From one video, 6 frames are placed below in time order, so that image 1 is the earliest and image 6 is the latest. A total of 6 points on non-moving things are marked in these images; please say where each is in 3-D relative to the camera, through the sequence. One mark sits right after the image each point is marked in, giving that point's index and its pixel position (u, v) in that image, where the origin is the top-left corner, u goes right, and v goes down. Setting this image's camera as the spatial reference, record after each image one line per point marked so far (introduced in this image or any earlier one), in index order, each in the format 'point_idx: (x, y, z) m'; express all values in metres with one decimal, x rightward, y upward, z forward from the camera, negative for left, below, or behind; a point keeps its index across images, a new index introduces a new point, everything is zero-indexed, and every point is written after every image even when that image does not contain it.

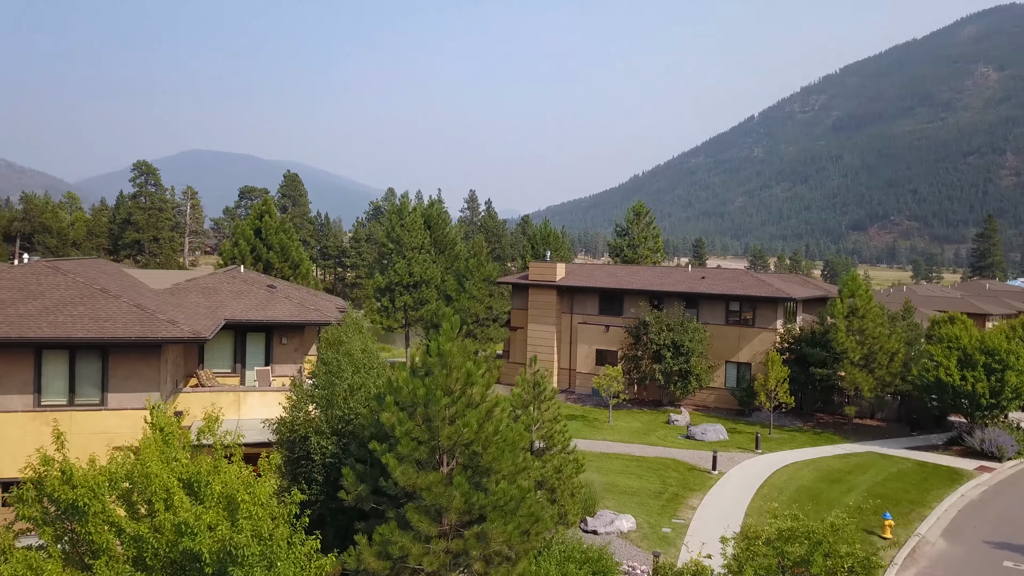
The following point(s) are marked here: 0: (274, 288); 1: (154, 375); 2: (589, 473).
0: (-4.6, 0.0, +15.8) m
1: (-5.0, -1.2, +11.5) m
2: (+1.6, -3.8, +16.8) m
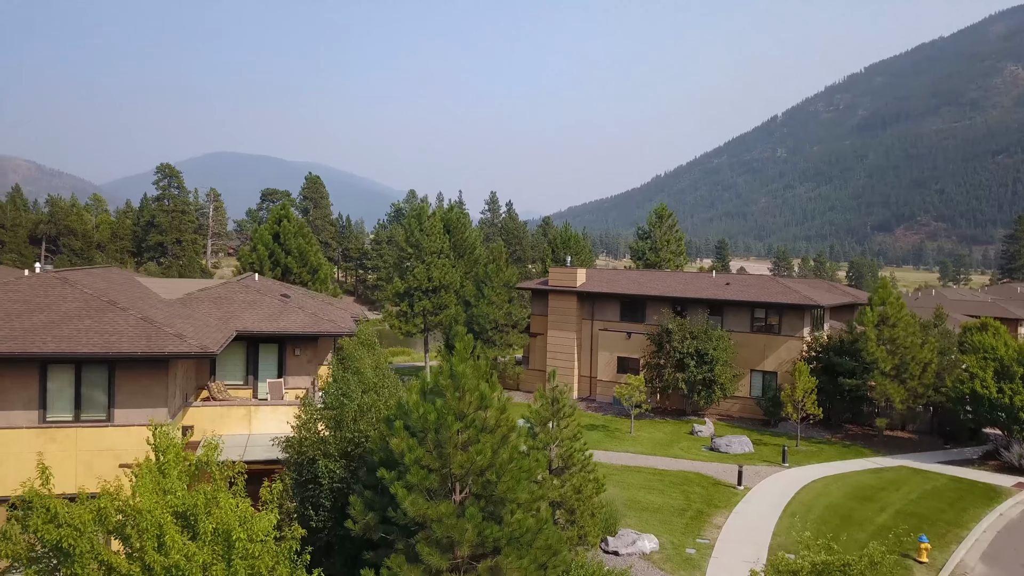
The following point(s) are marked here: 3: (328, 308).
0: (-4.2, -0.2, +15.5) m
1: (-4.8, -1.4, +11.2) m
2: (+1.9, -4.0, +16.3) m
3: (-3.6, -0.4, +16.2) m
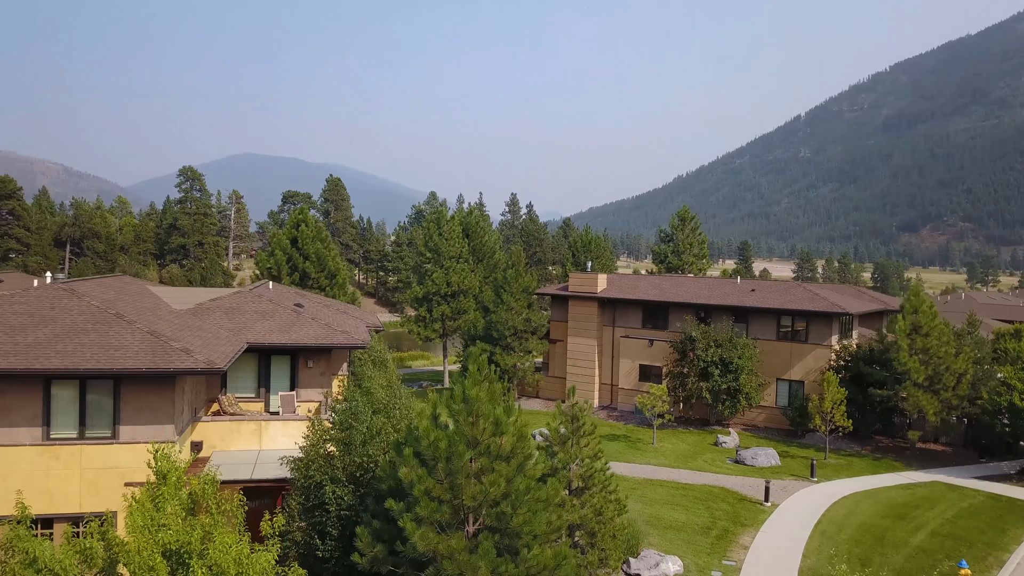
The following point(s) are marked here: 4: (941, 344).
0: (-3.9, -0.4, +15.2) m
1: (-4.5, -1.6, +10.8) m
2: (+2.3, -4.2, +15.8) m
3: (-3.2, -0.6, +15.9) m
4: (+10.3, -1.3, +19.7) m
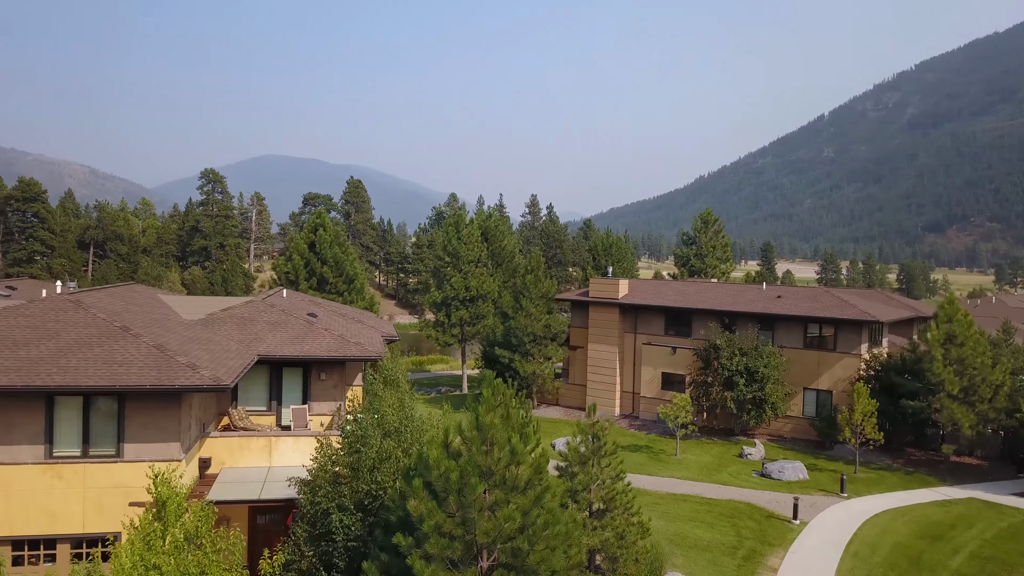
0: (-3.6, -0.6, +14.8) m
1: (-4.3, -1.7, +10.5) m
2: (+2.6, -4.3, +15.3) m
3: (-2.9, -0.8, +15.5) m
4: (+10.7, -1.5, +19.0) m
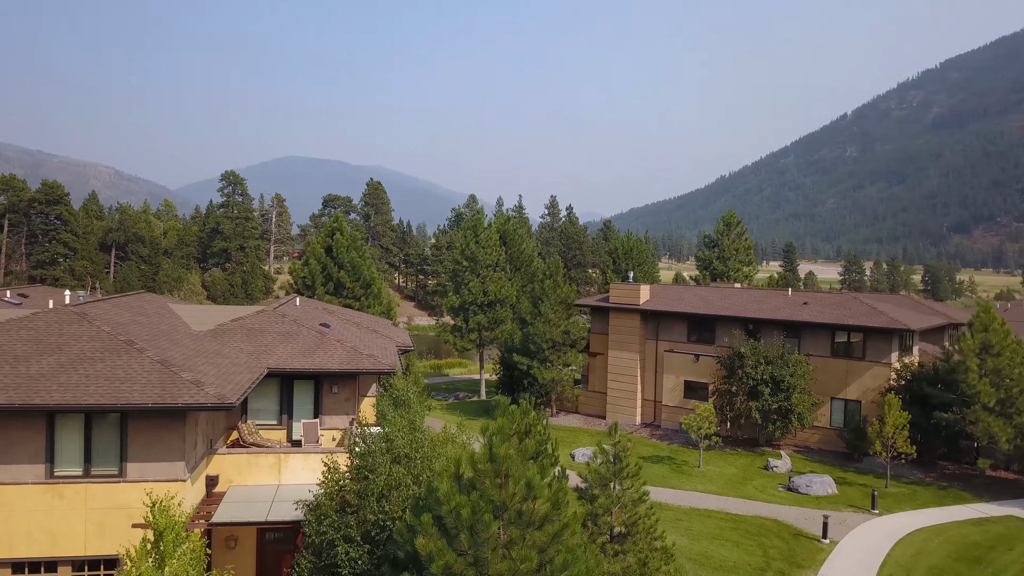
0: (-3.2, -0.7, +14.4) m
1: (-4.1, -1.9, +10.1) m
2: (+3.0, -4.5, +14.7) m
3: (-2.6, -1.0, +15.1) m
4: (+11.1, -1.7, +18.3) m
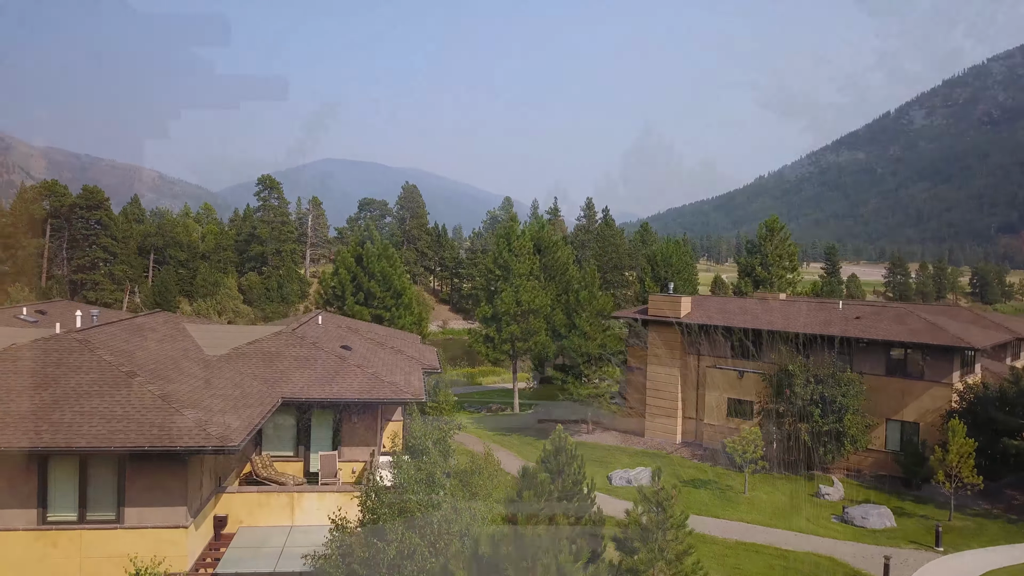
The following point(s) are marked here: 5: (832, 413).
0: (-2.7, -1.1, +13.5) m
1: (-3.7, -2.2, +9.3) m
2: (+3.5, -4.8, +13.6) m
3: (-2.0, -1.3, +14.2) m
4: (+11.8, -2.1, +16.8) m
5: (+7.7, -3.0, +19.7) m
